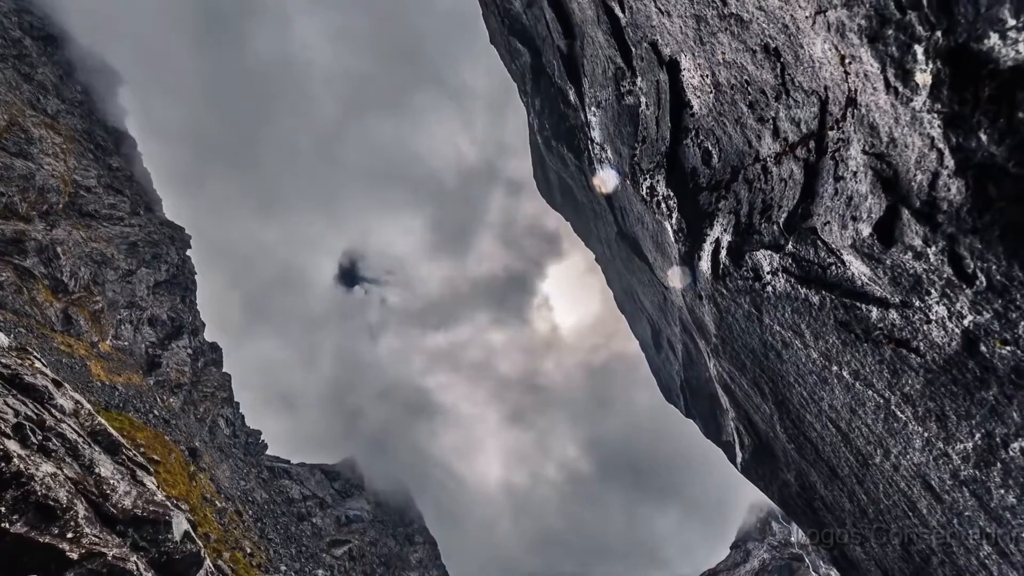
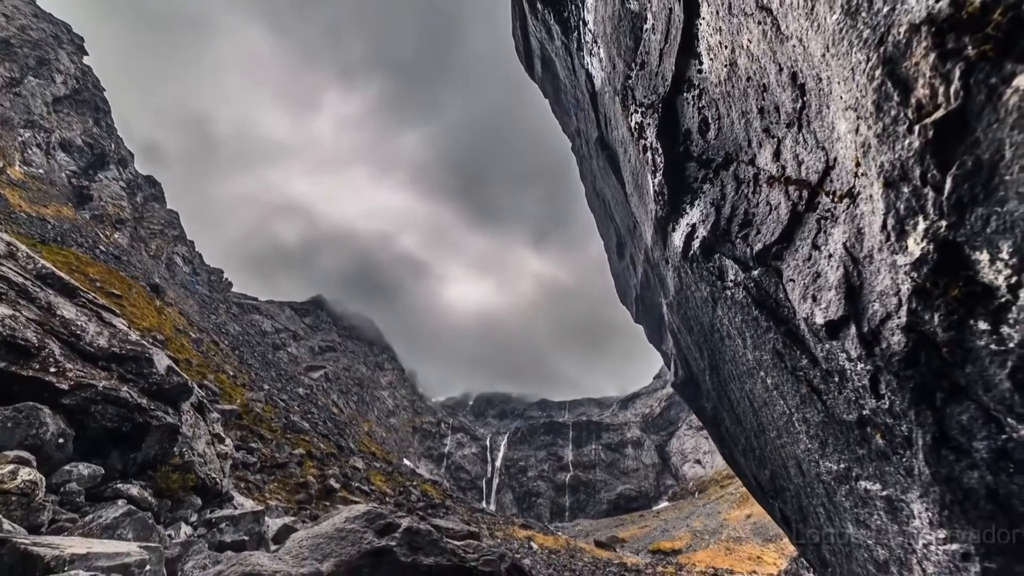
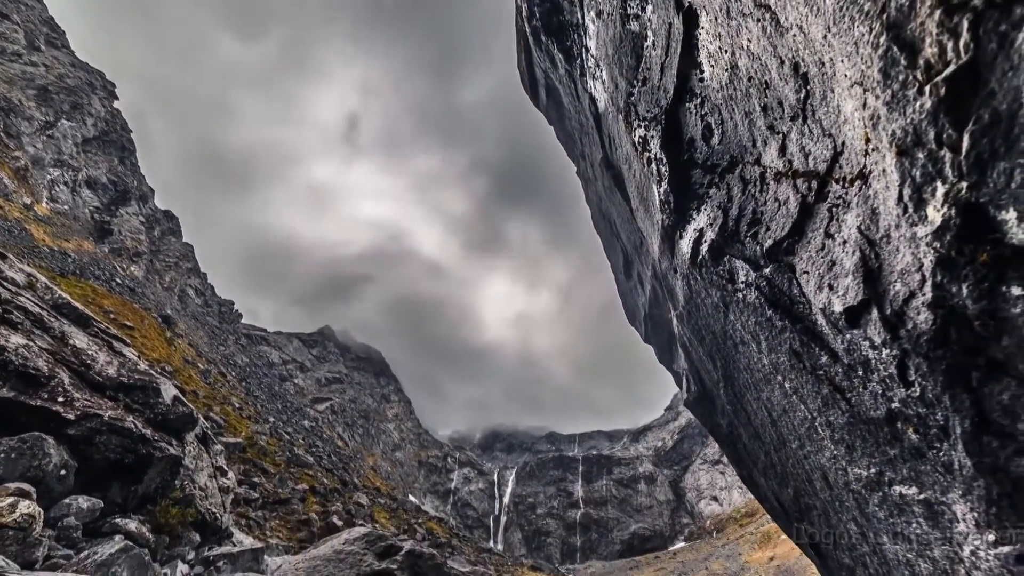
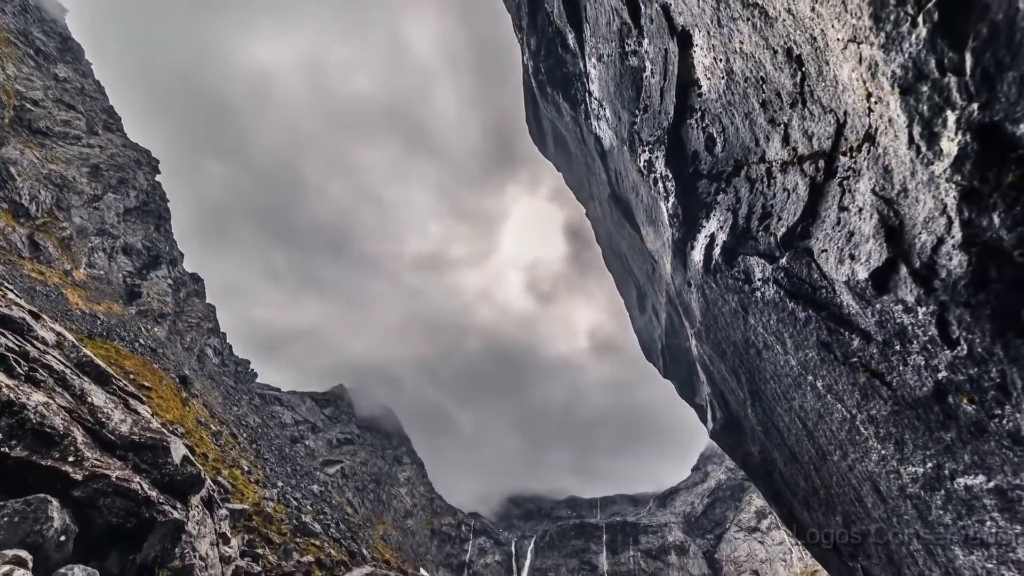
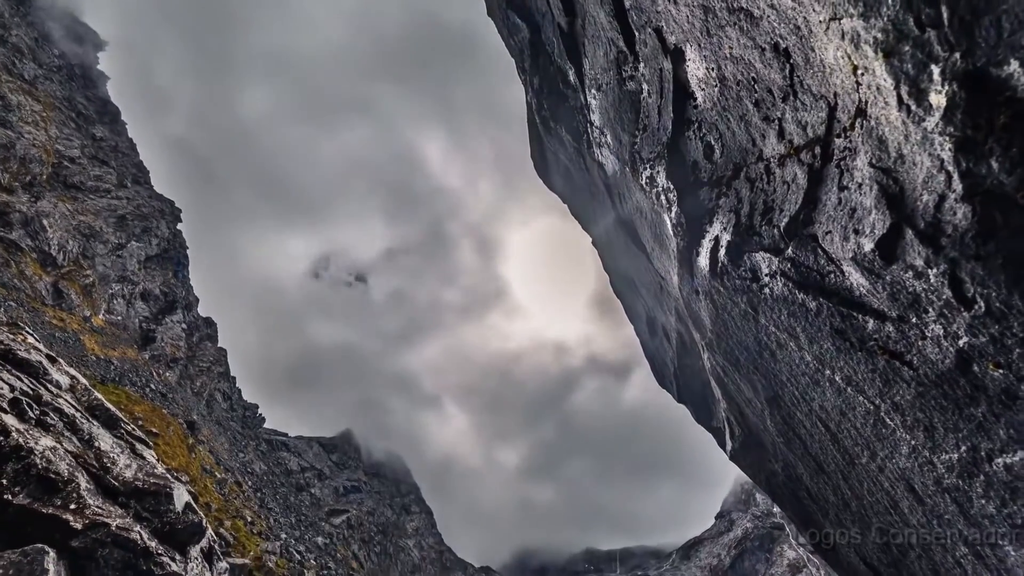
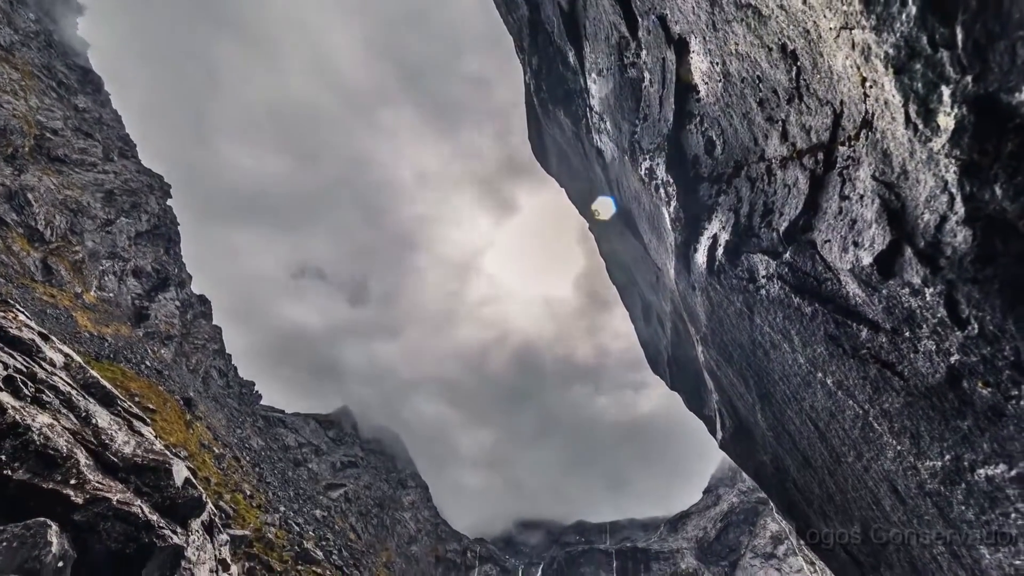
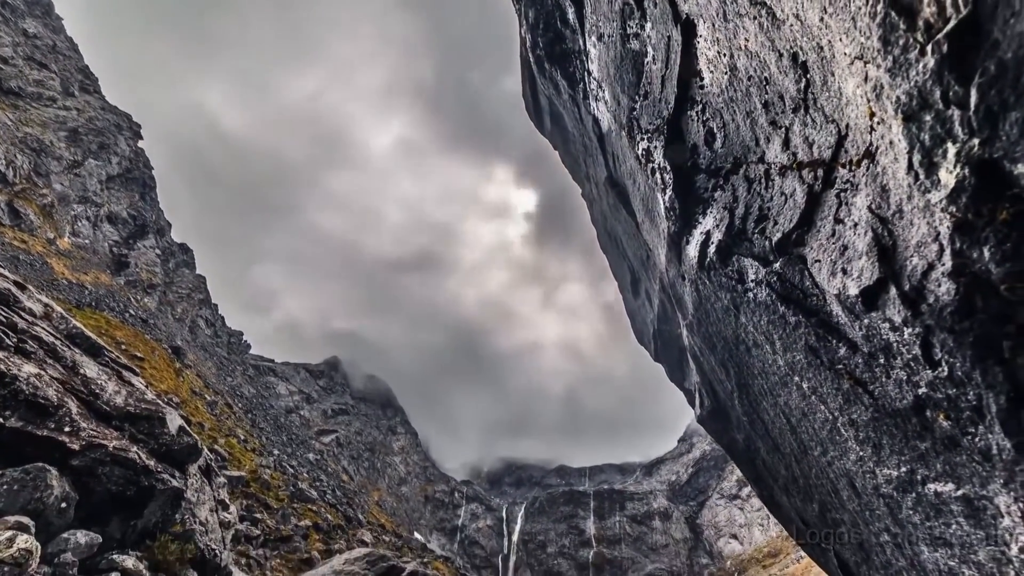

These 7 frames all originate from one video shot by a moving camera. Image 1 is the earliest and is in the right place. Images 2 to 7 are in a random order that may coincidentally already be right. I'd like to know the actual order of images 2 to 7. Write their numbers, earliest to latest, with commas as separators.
5, 6, 4, 7, 3, 2
